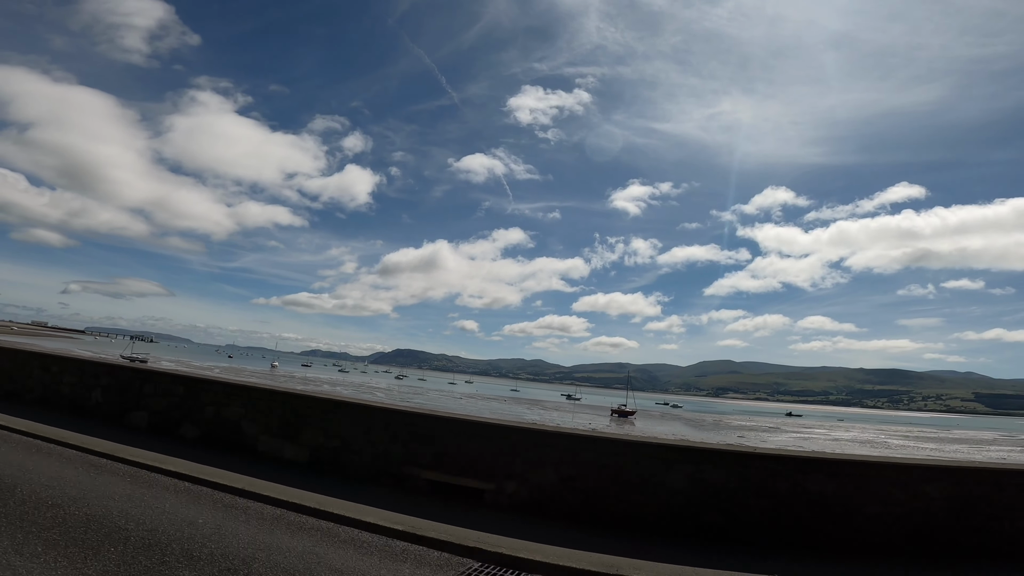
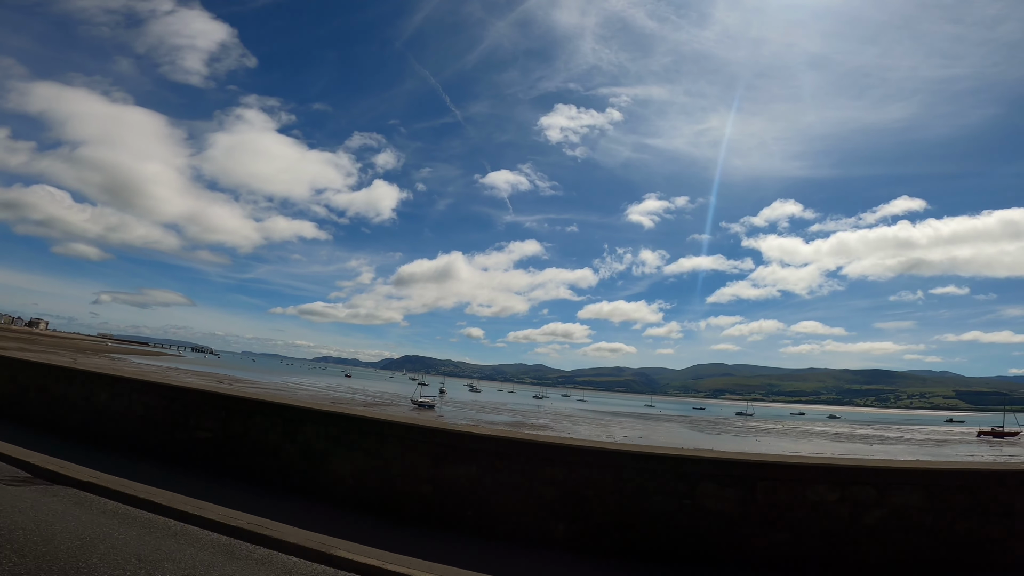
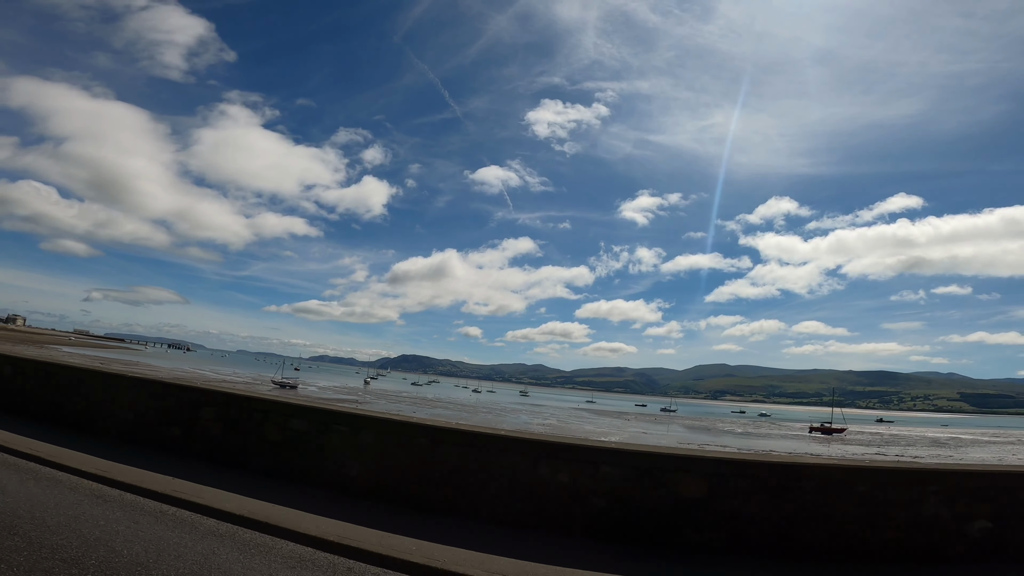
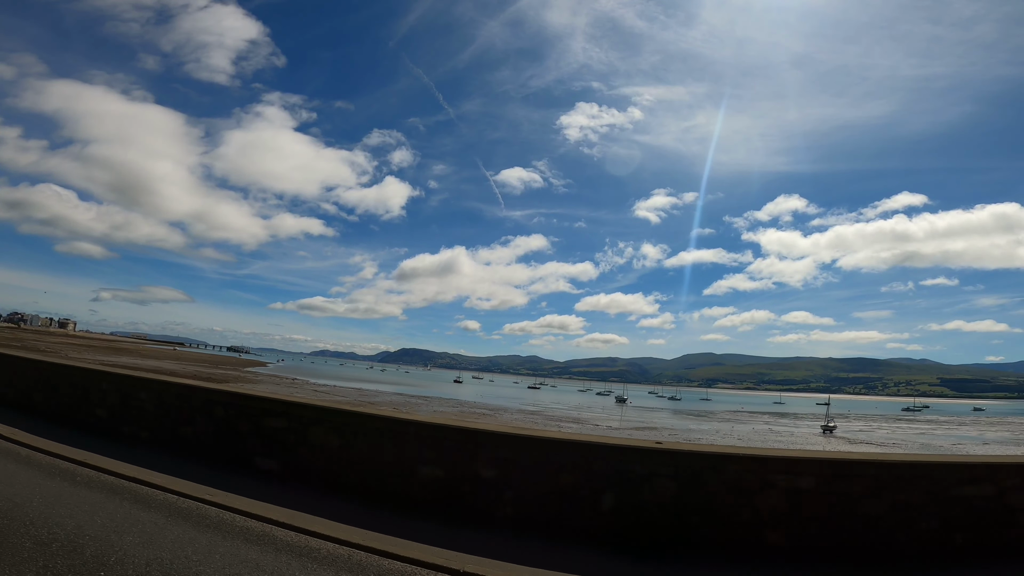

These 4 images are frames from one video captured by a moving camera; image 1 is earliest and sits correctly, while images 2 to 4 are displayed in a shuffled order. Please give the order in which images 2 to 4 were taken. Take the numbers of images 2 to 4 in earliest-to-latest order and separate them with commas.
3, 2, 4
